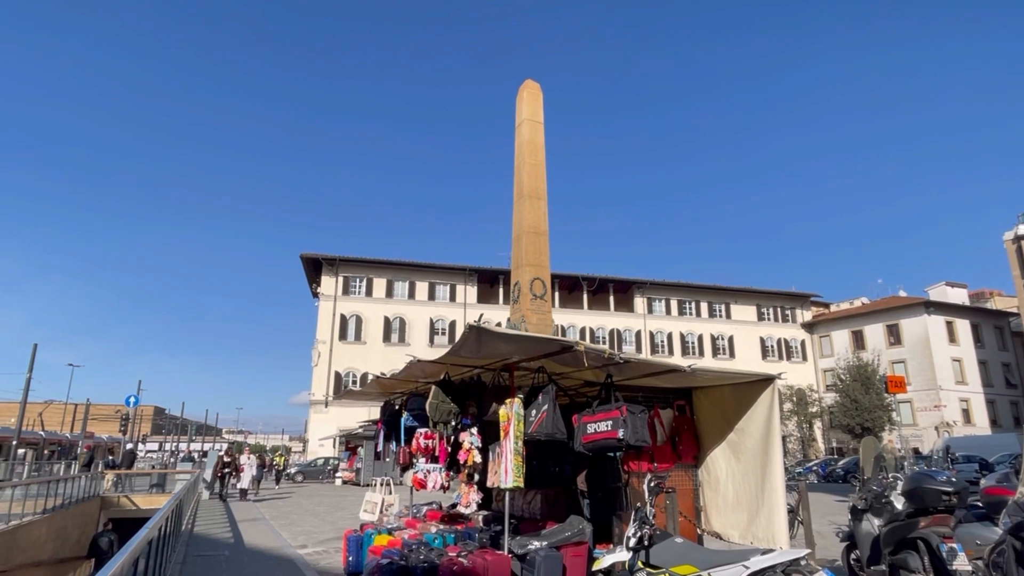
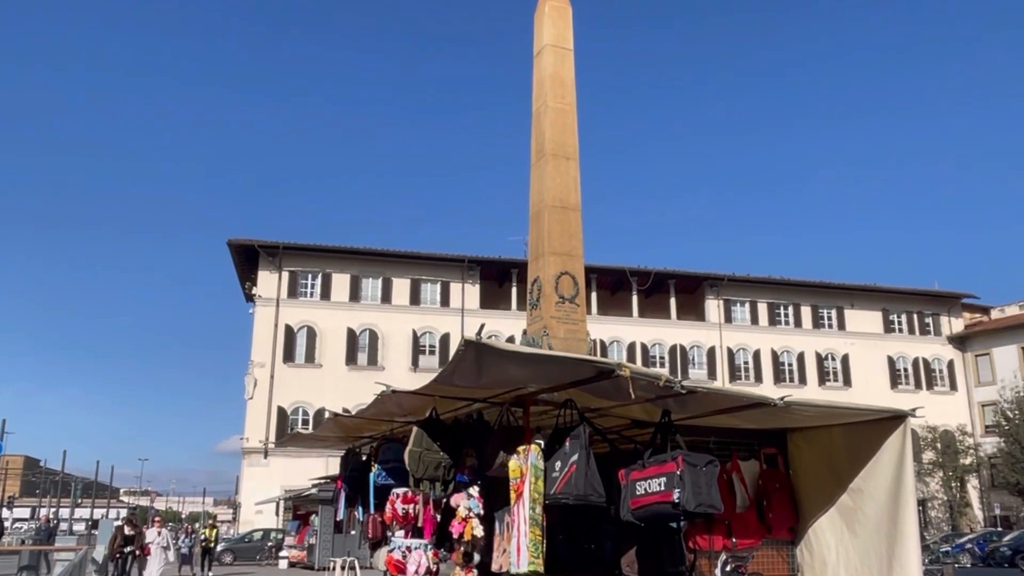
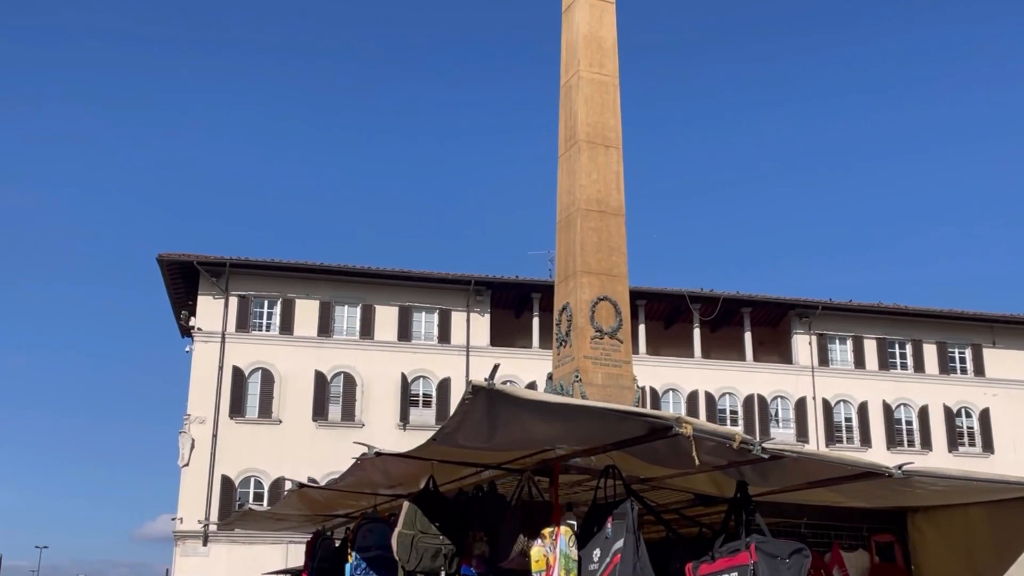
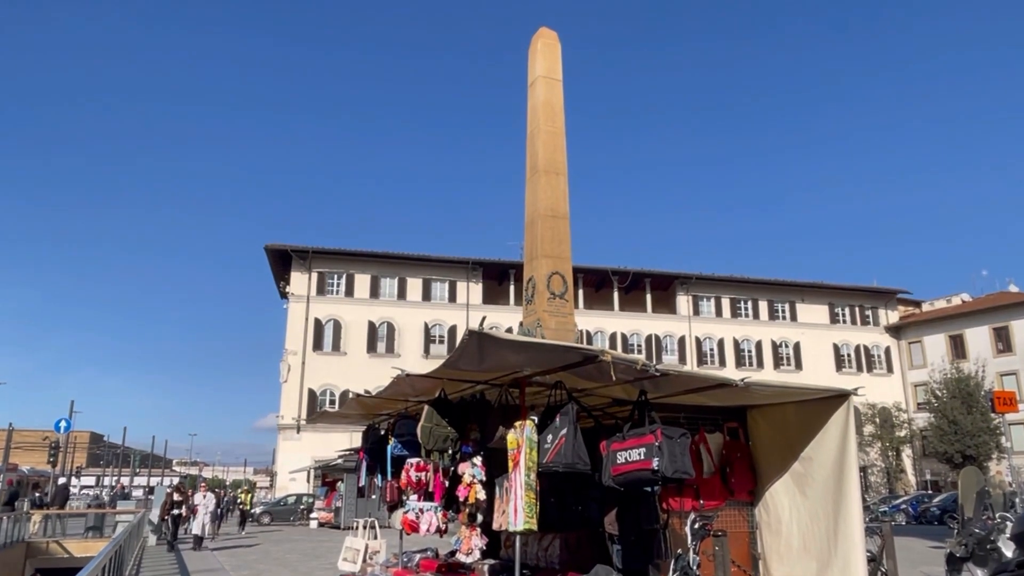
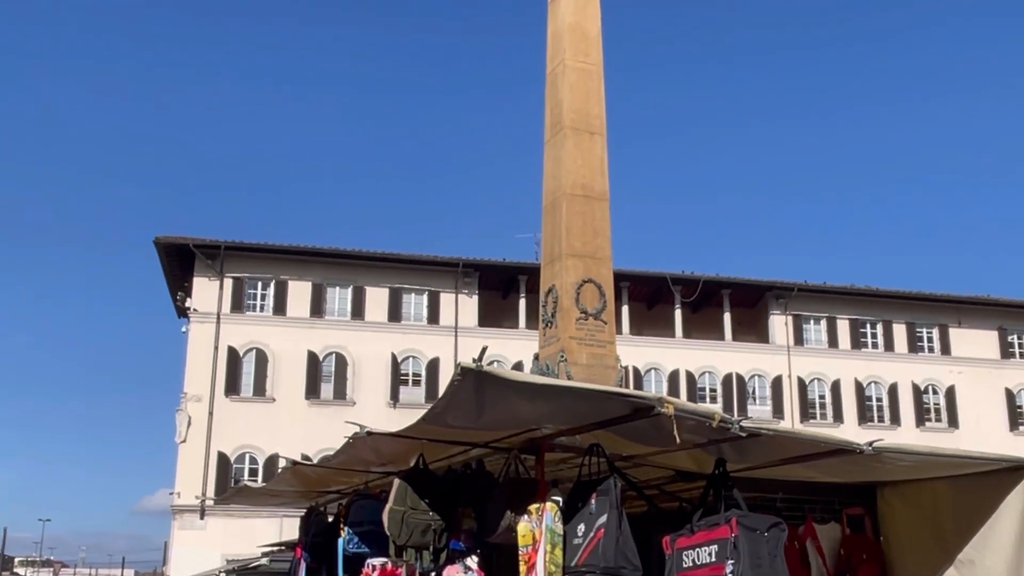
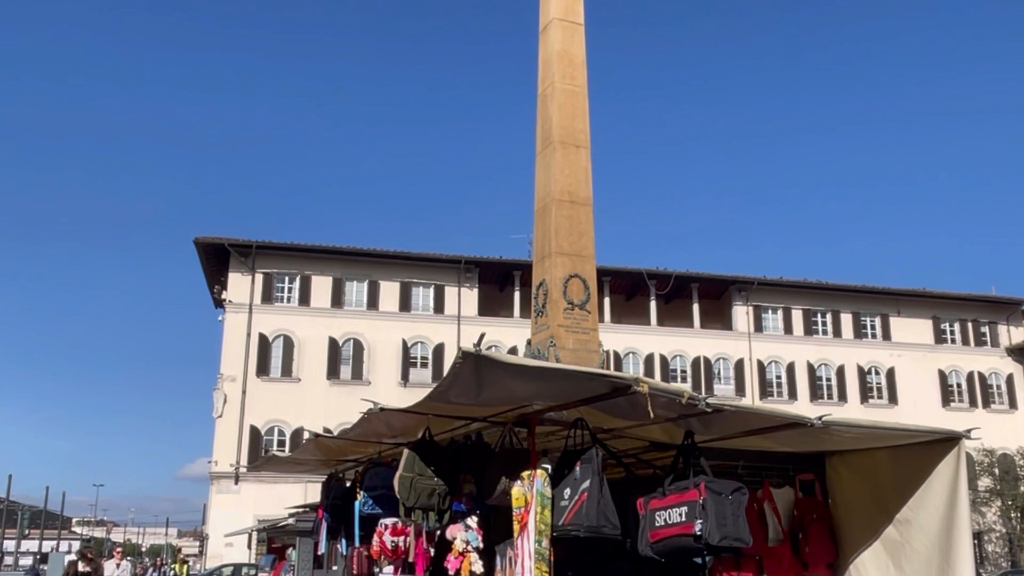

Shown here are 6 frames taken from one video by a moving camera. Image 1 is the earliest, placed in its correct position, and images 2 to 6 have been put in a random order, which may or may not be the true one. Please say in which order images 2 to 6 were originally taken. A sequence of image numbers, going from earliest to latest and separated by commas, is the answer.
4, 2, 6, 5, 3
